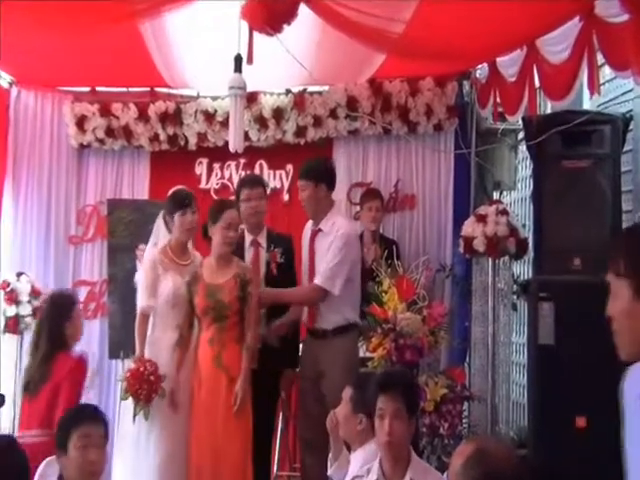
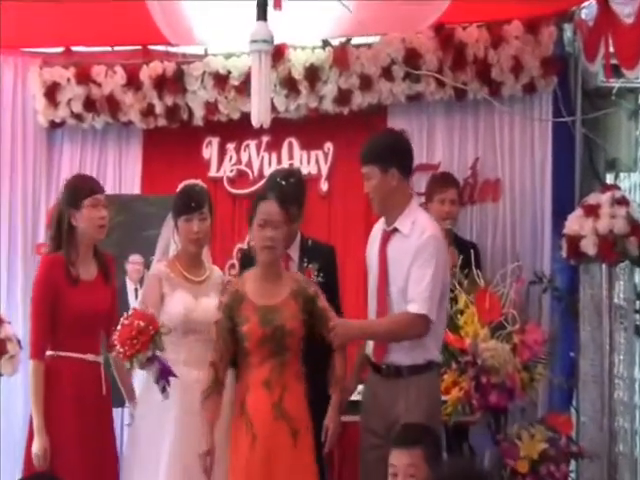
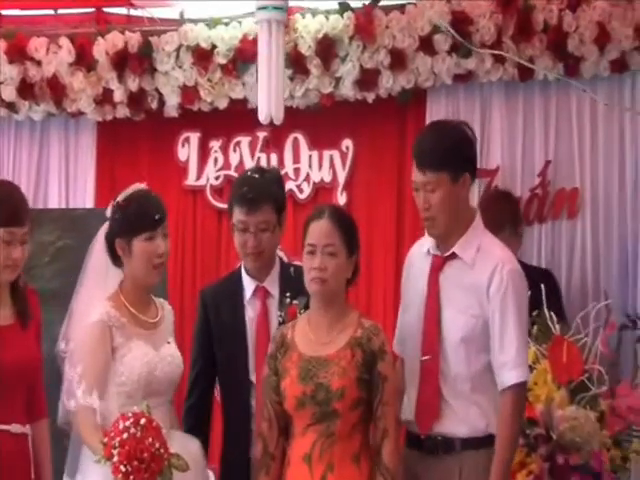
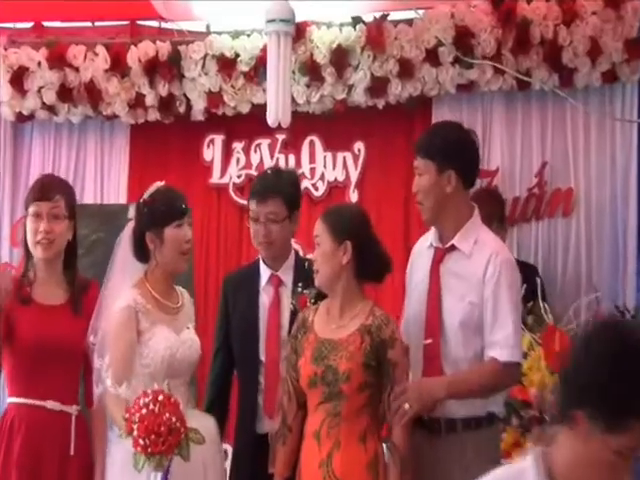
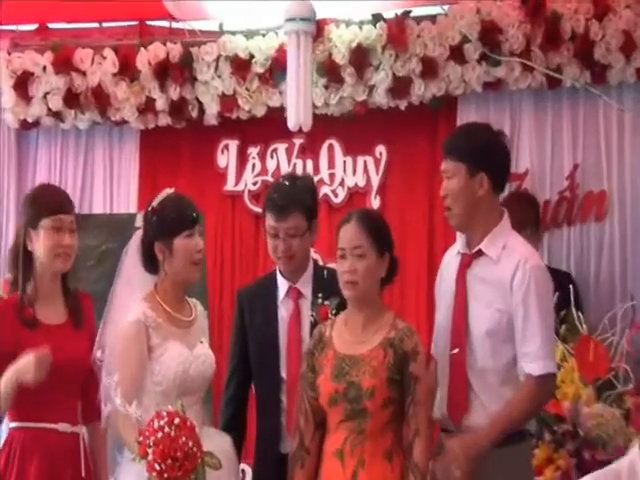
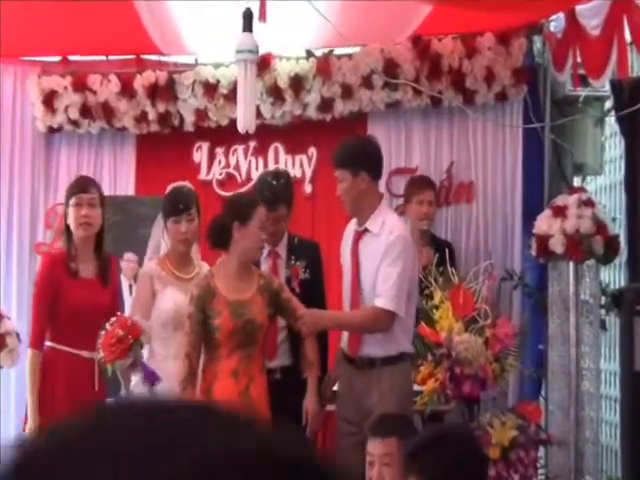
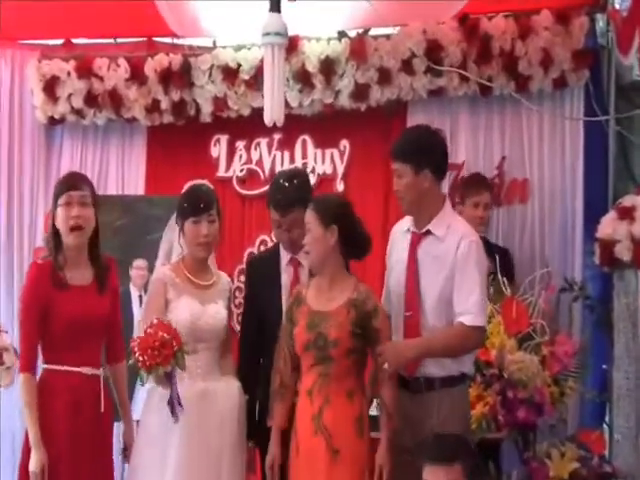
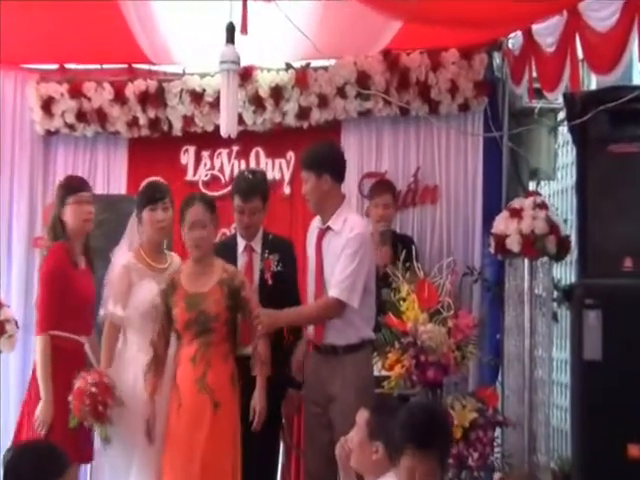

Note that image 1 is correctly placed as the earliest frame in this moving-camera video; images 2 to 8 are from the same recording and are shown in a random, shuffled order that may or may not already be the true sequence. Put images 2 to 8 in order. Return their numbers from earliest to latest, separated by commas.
8, 6, 2, 7, 4, 5, 3
